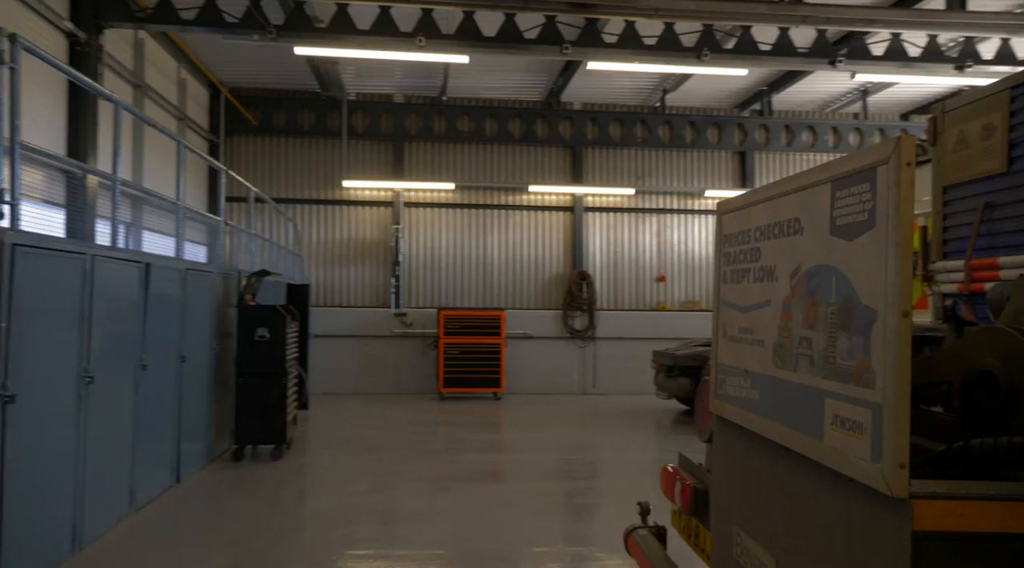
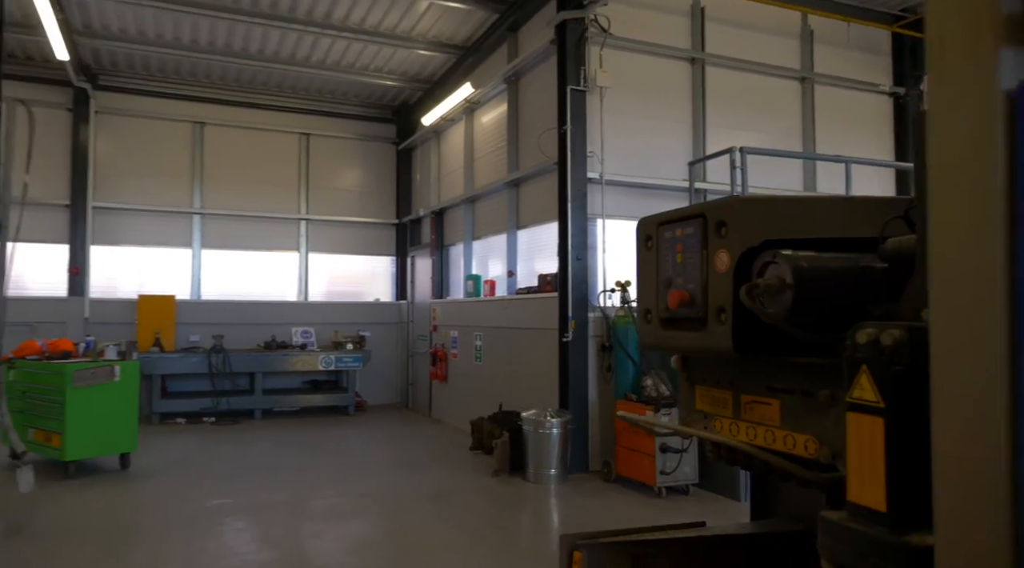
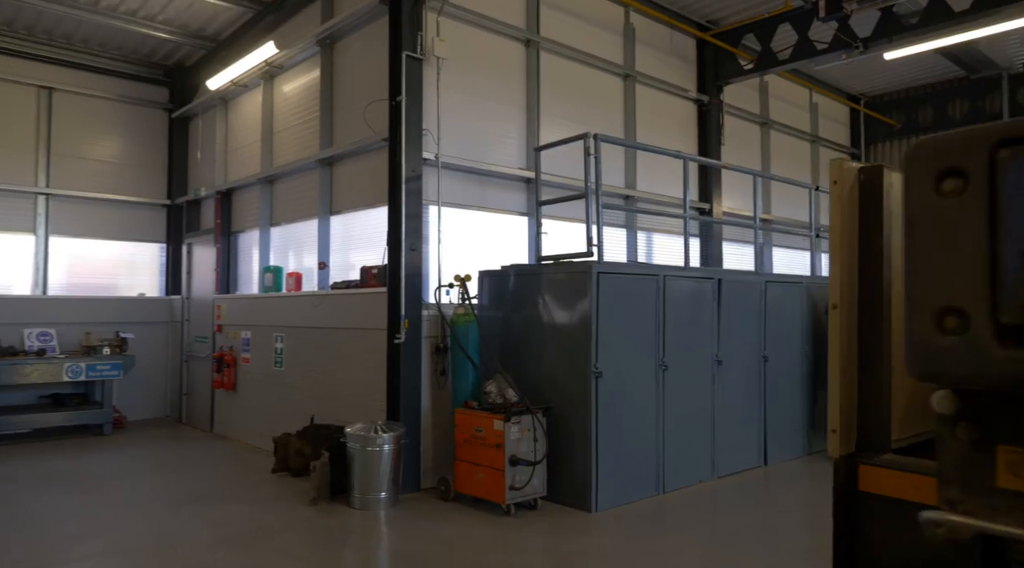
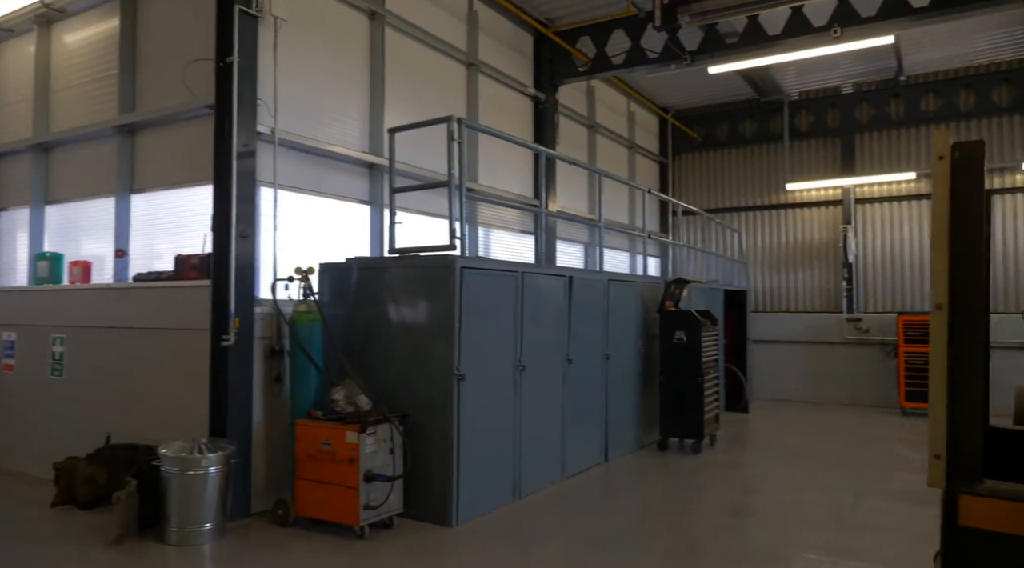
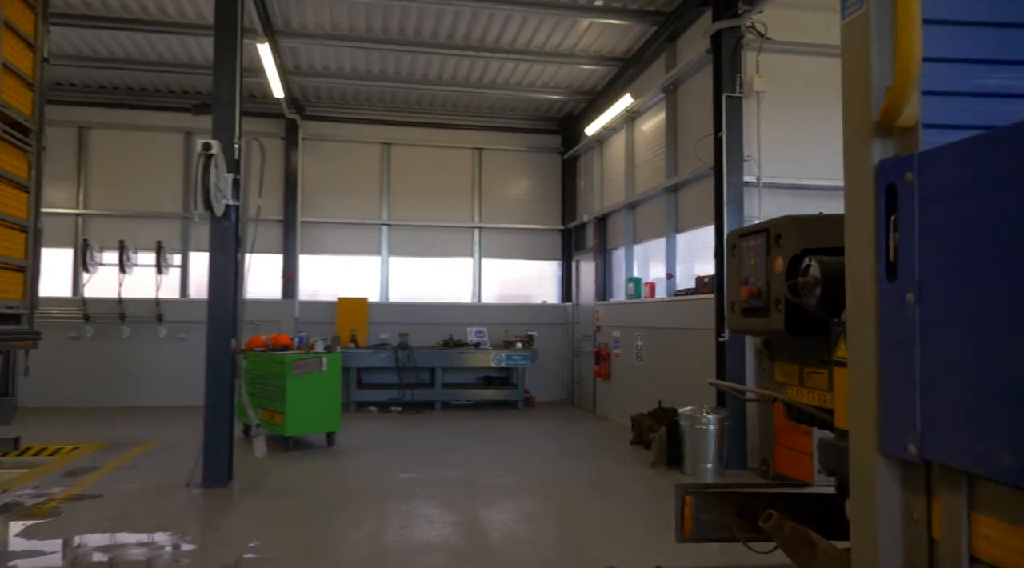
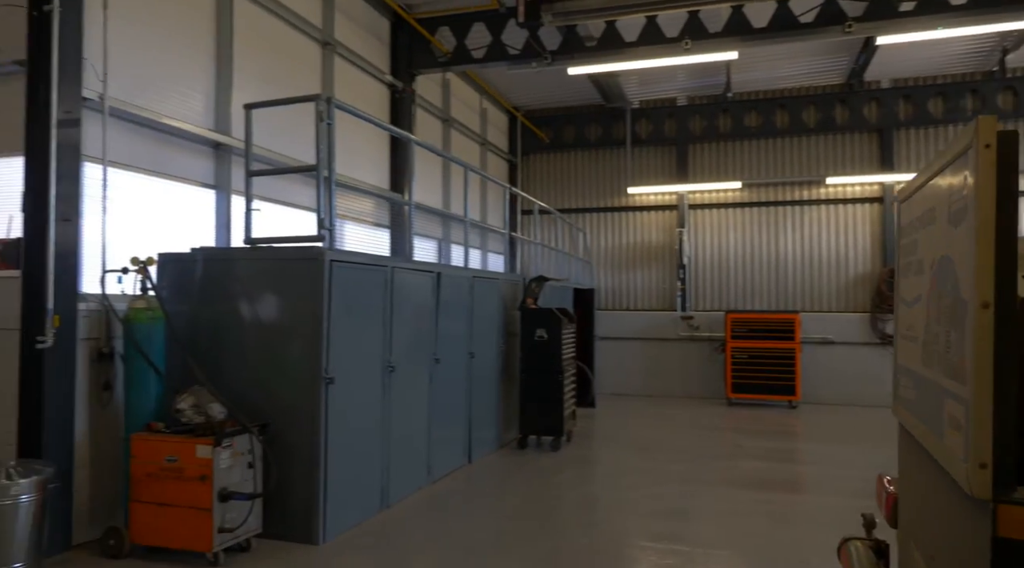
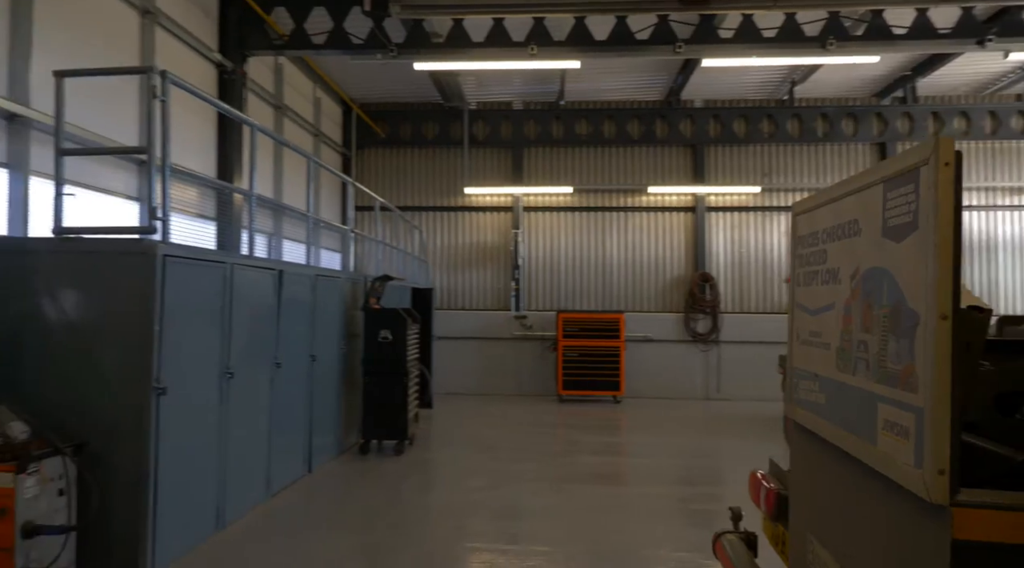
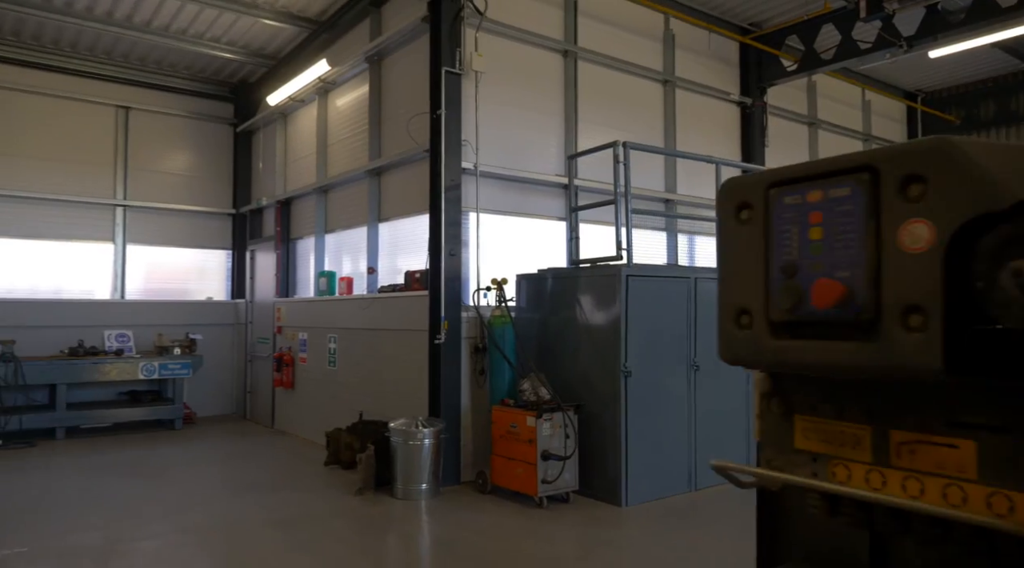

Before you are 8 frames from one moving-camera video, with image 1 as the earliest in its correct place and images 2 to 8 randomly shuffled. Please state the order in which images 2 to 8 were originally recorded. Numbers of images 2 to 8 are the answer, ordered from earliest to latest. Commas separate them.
7, 6, 4, 3, 8, 2, 5
